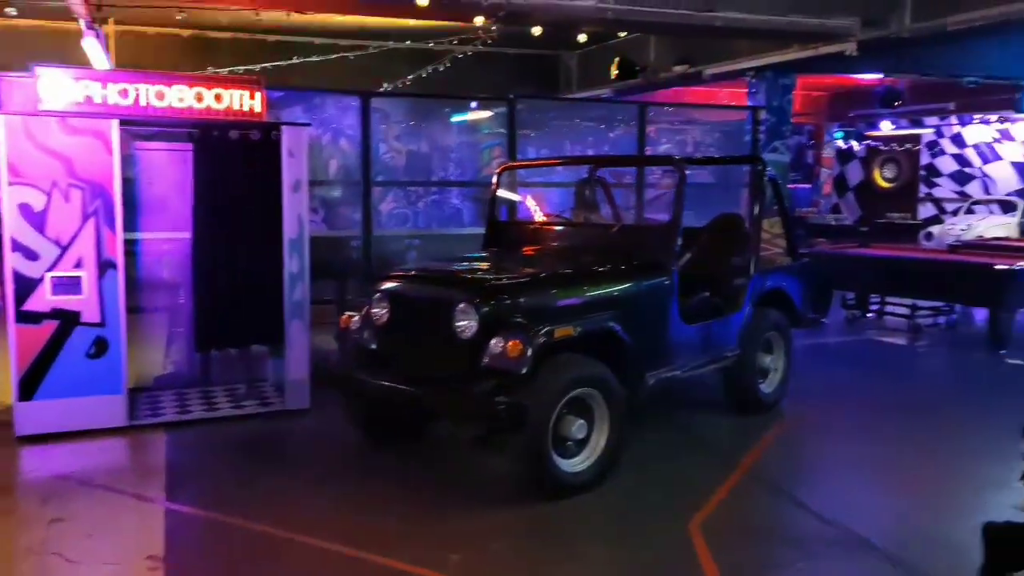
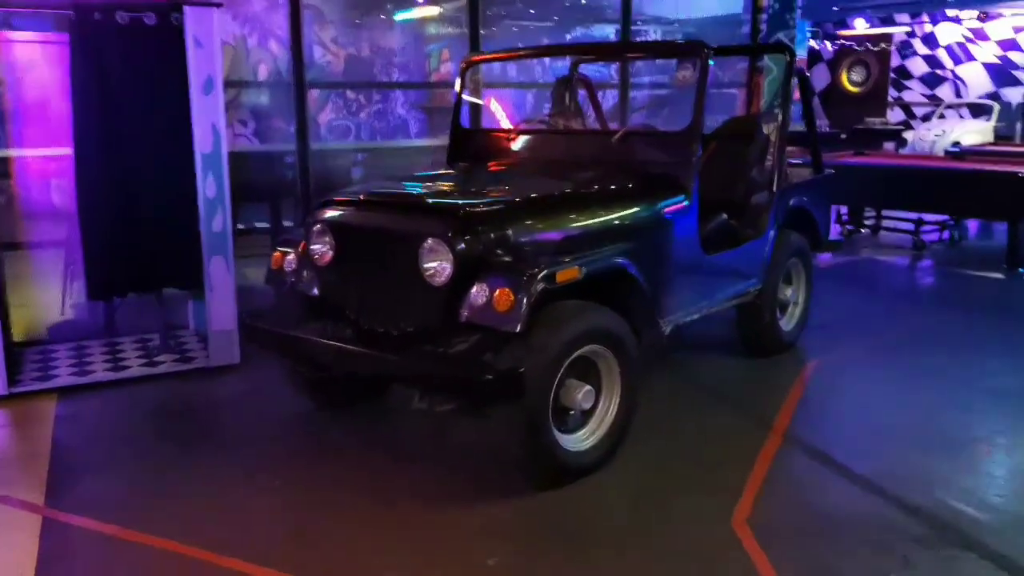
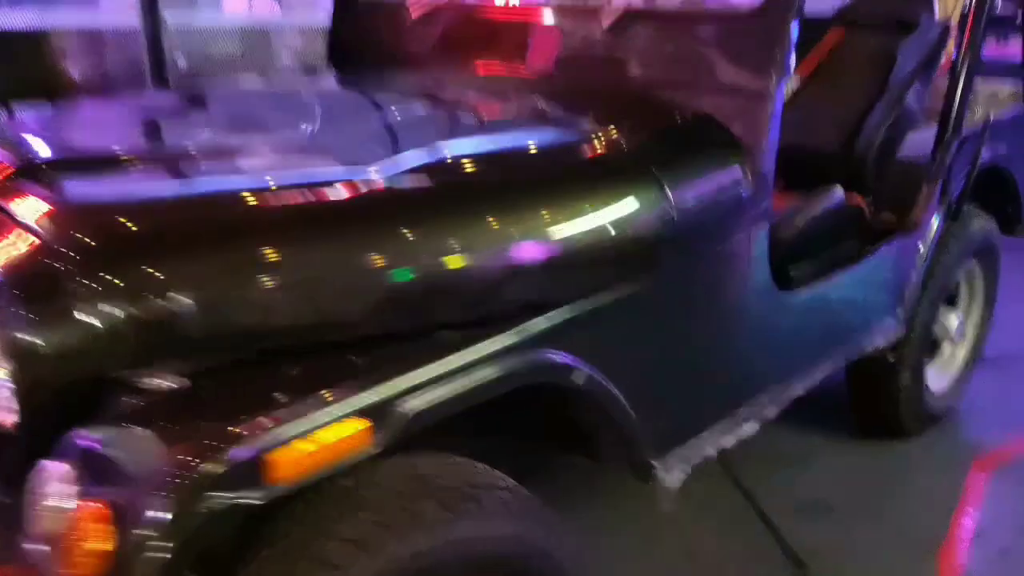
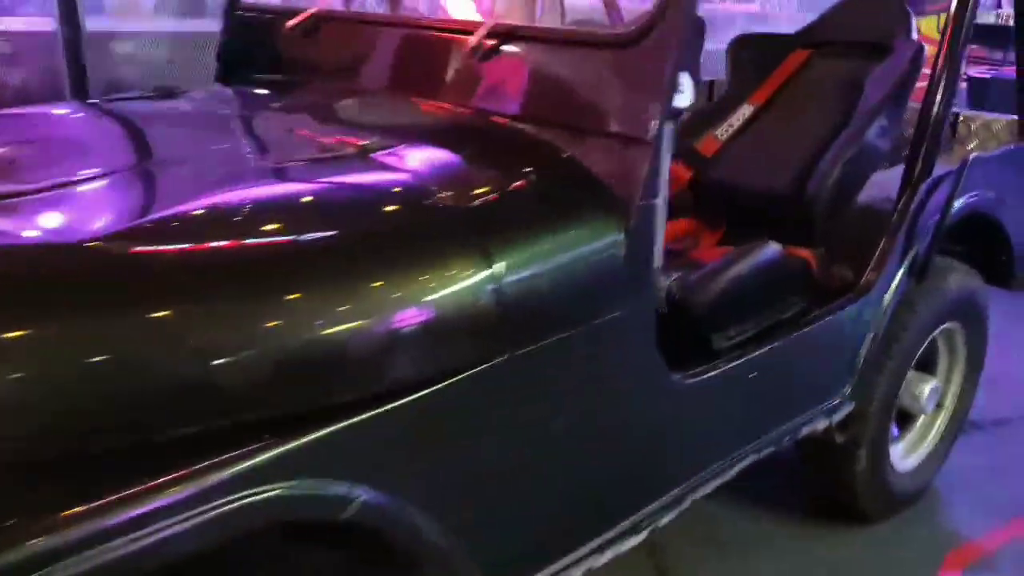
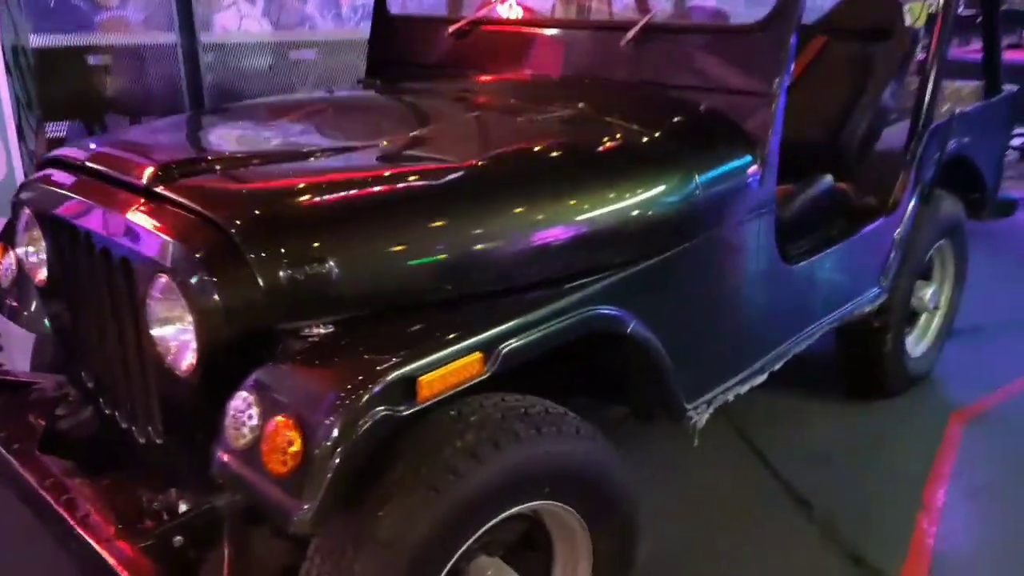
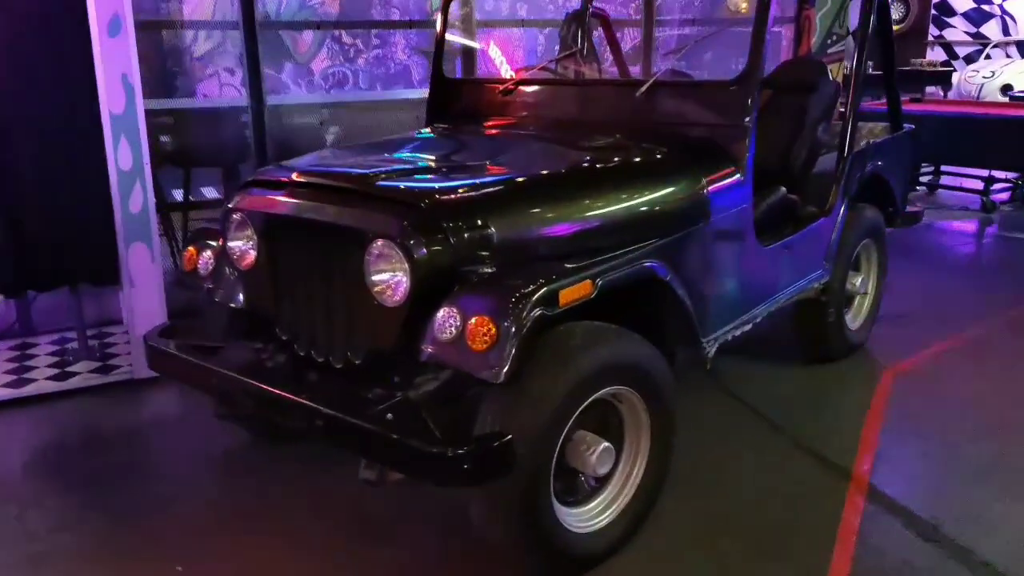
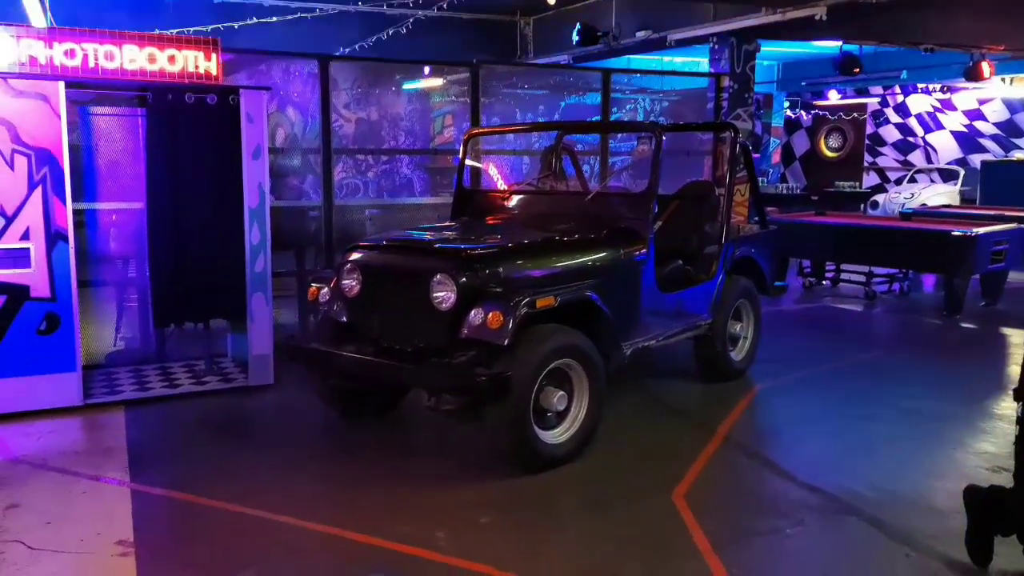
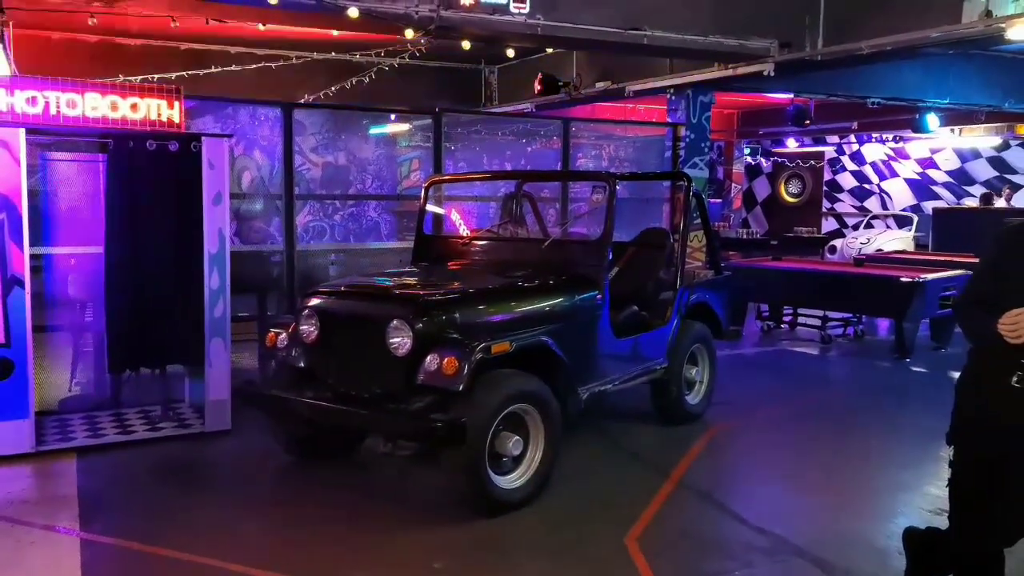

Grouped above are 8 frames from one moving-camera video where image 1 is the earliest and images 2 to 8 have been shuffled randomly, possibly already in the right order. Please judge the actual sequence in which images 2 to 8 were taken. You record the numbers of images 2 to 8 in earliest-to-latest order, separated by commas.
8, 7, 2, 6, 5, 3, 4
